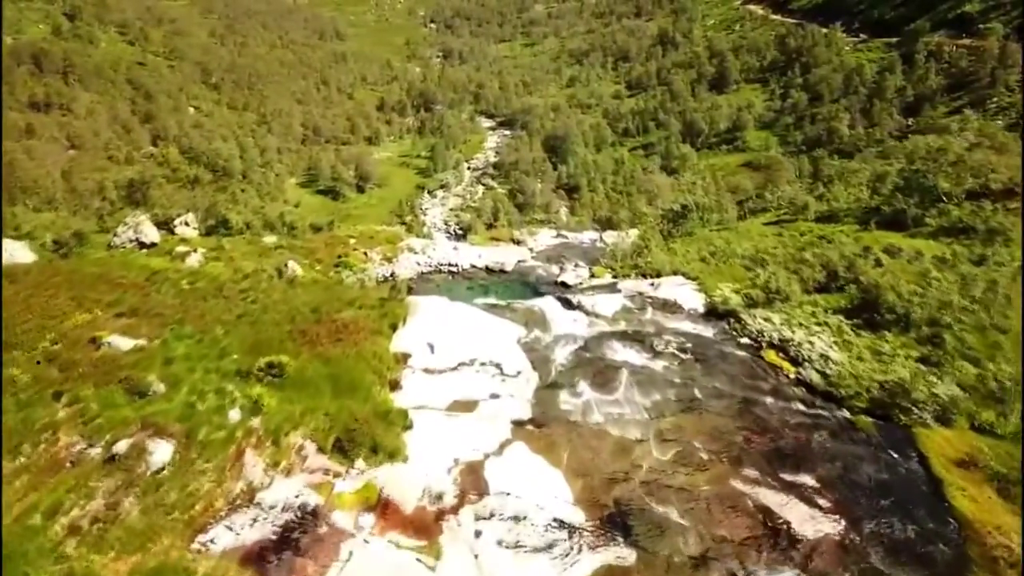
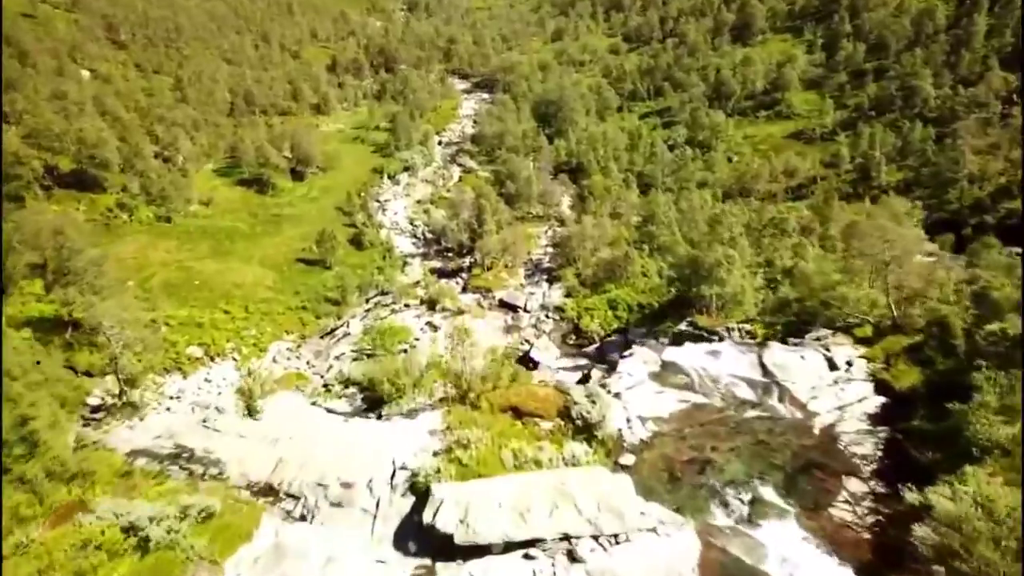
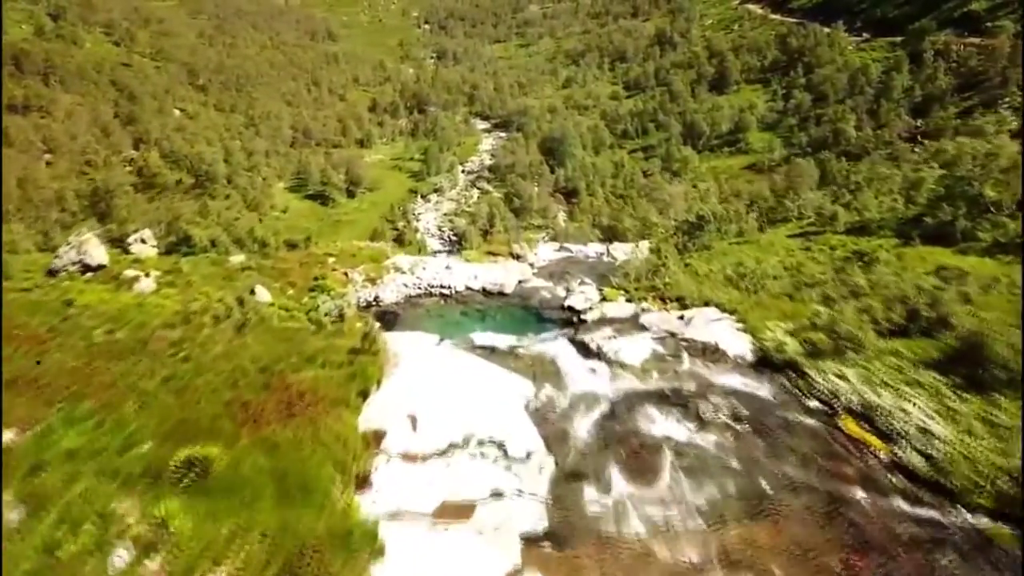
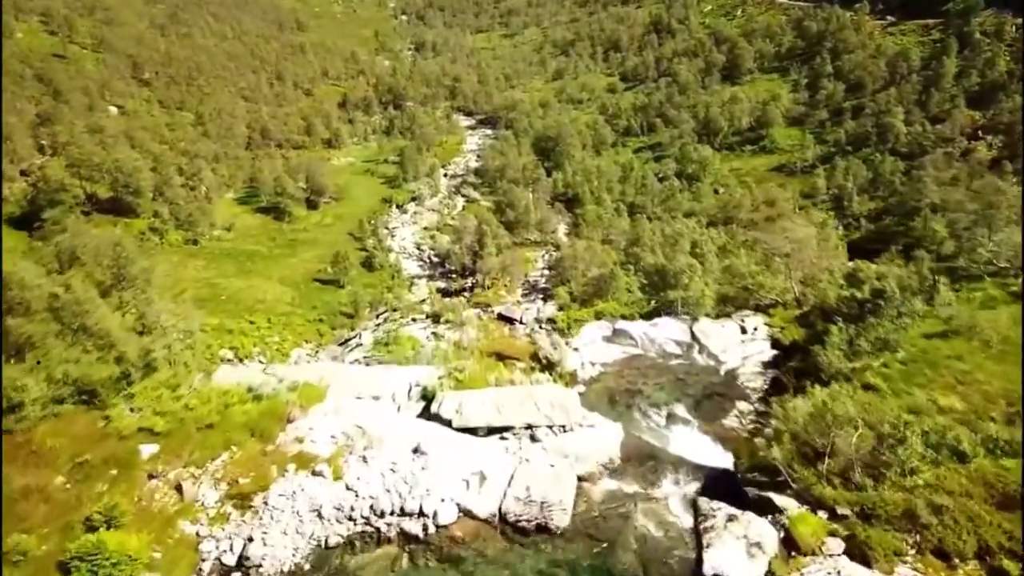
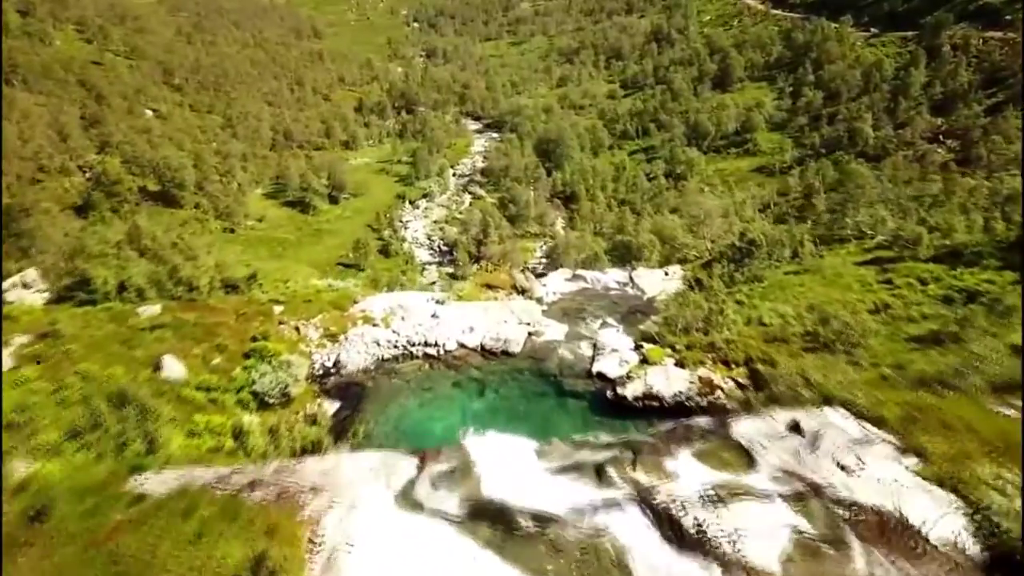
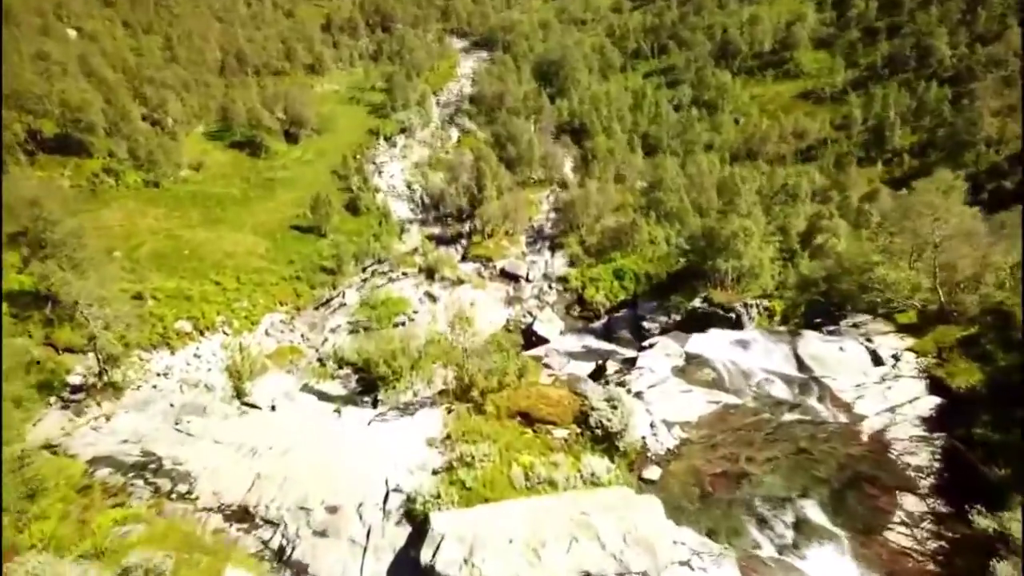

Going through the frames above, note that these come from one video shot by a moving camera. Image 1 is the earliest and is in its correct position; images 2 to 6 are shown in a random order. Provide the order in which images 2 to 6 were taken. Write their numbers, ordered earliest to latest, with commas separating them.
3, 5, 4, 2, 6
